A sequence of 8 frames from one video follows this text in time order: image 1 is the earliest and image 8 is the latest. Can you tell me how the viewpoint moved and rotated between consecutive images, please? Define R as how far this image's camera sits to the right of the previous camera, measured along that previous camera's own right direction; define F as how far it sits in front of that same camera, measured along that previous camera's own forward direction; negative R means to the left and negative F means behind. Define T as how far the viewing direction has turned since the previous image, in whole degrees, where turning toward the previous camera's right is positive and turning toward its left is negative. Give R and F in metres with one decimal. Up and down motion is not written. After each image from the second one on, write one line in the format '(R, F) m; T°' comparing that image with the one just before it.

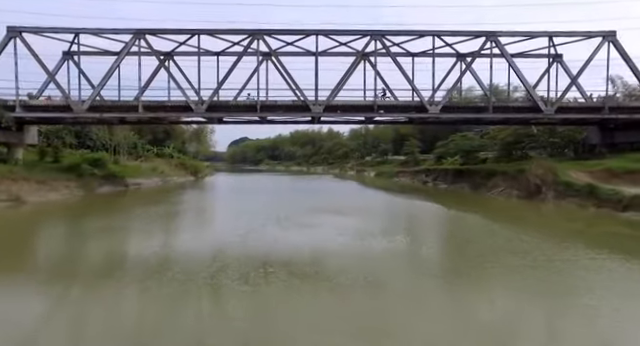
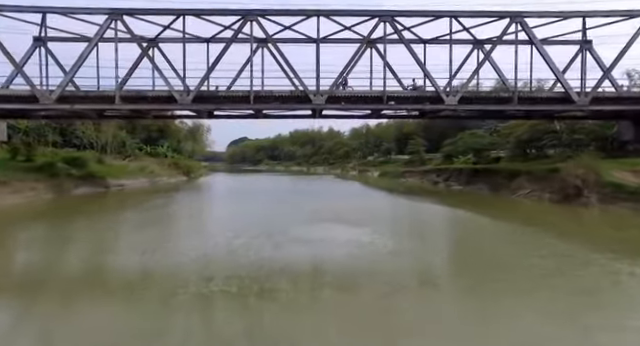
(-0.1, +2.8) m; 0°
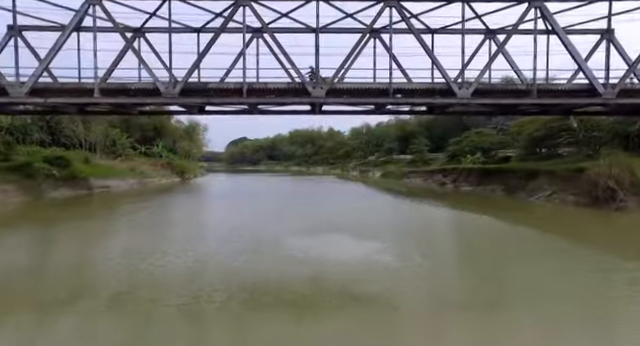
(0.0, +1.9) m; 0°
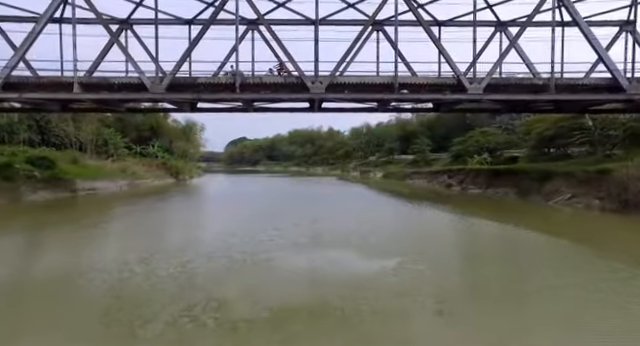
(0.0, +1.5) m; 0°
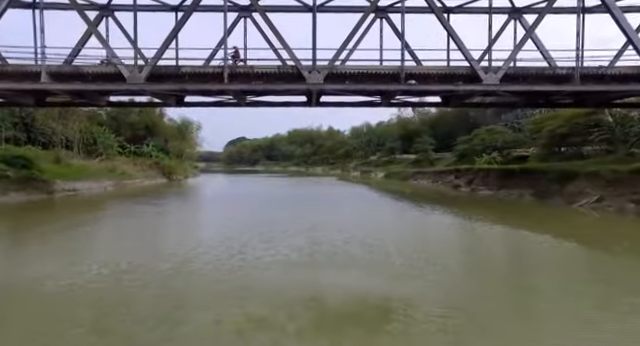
(+0.1, +1.8) m; 0°
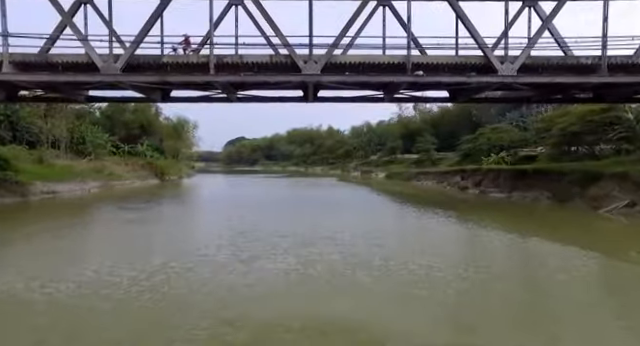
(+0.1, +1.6) m; 0°
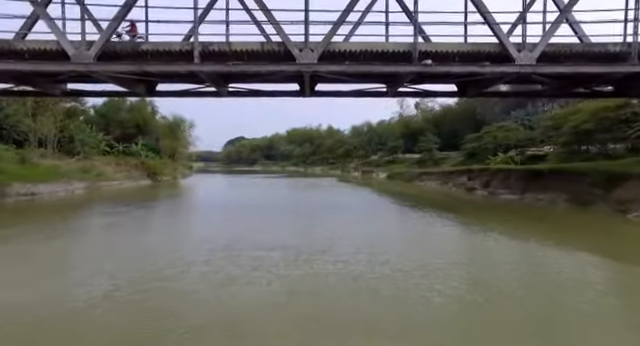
(+0.1, +1.4) m; 0°
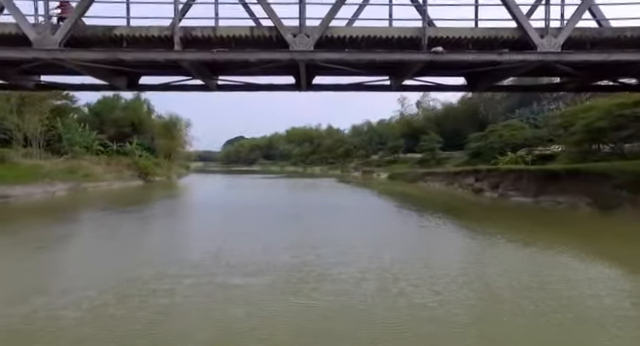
(+0.1, +1.5) m; 0°
